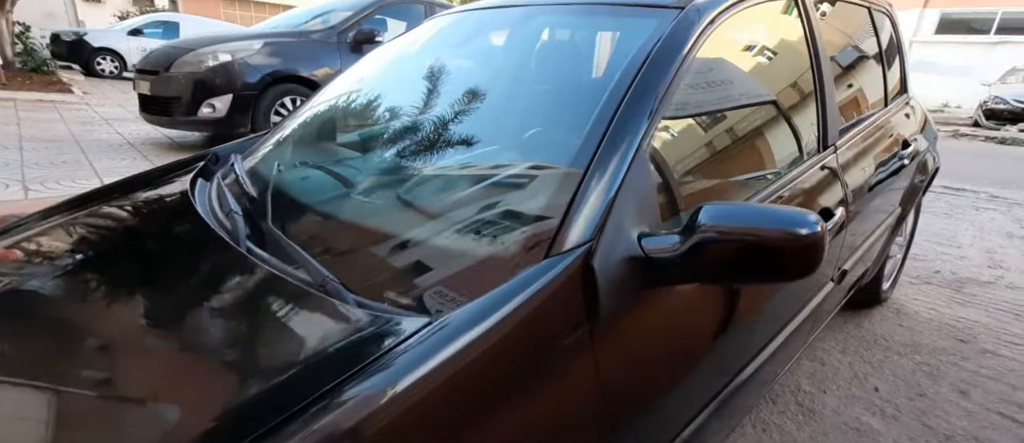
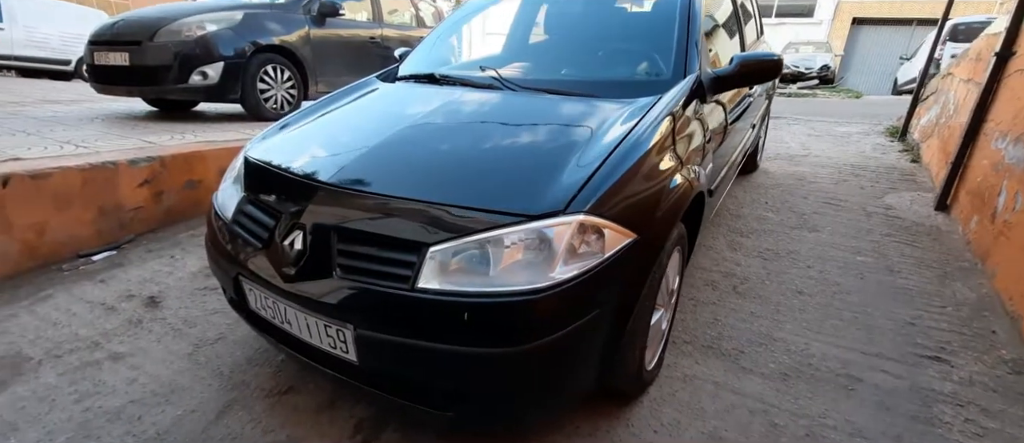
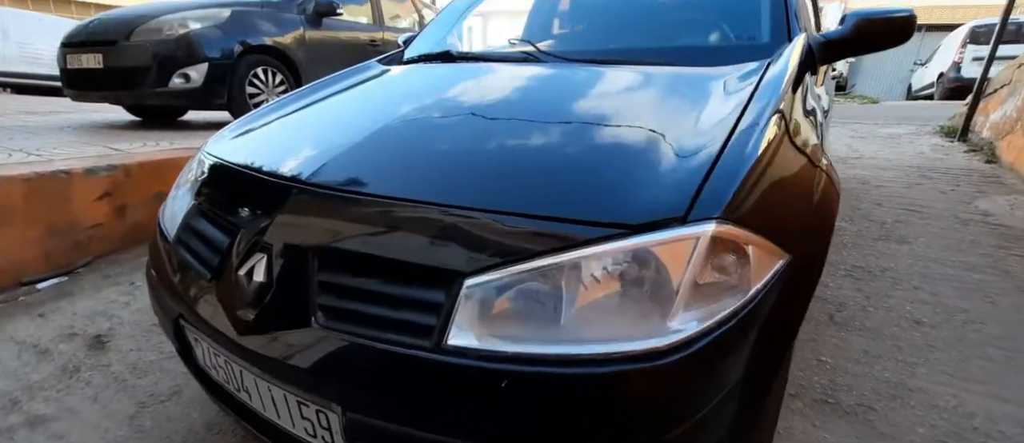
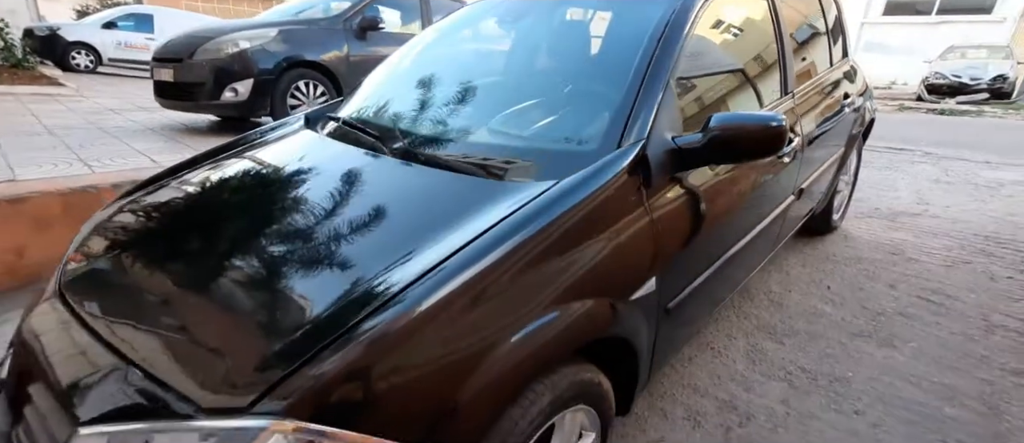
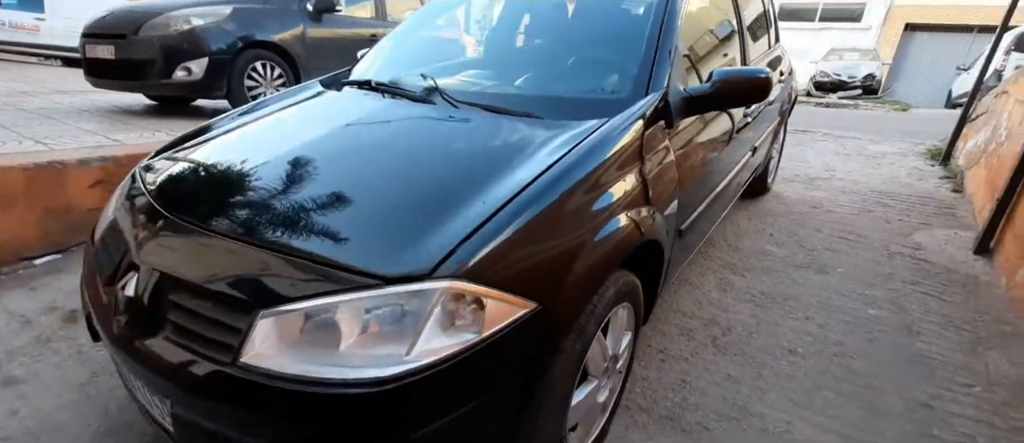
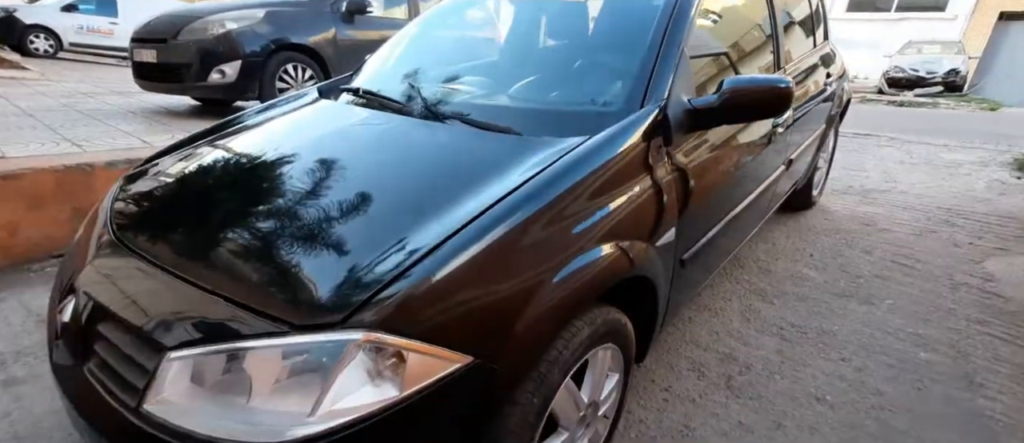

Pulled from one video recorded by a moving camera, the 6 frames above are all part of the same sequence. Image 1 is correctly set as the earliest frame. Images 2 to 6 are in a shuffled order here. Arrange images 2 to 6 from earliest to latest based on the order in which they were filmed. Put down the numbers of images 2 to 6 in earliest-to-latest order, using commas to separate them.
4, 6, 5, 2, 3
